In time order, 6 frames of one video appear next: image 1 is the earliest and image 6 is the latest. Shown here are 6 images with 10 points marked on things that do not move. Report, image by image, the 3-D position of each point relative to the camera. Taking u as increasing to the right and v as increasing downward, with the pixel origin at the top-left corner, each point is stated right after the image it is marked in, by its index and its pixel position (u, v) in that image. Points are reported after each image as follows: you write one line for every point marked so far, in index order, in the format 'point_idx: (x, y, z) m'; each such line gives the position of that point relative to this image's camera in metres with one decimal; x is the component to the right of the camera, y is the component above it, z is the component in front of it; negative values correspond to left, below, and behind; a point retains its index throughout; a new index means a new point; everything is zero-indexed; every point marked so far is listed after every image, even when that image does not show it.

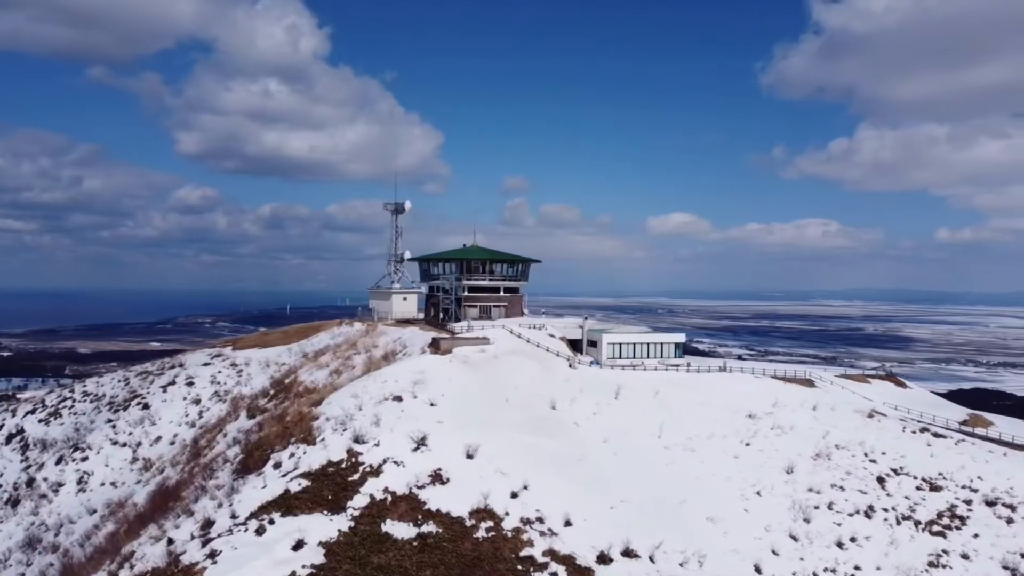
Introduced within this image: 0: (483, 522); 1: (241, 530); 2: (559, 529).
0: (-0.9, -7.2, +19.4) m
1: (-8.3, -7.4, +19.3) m
2: (+1.4, -7.4, +19.5) m
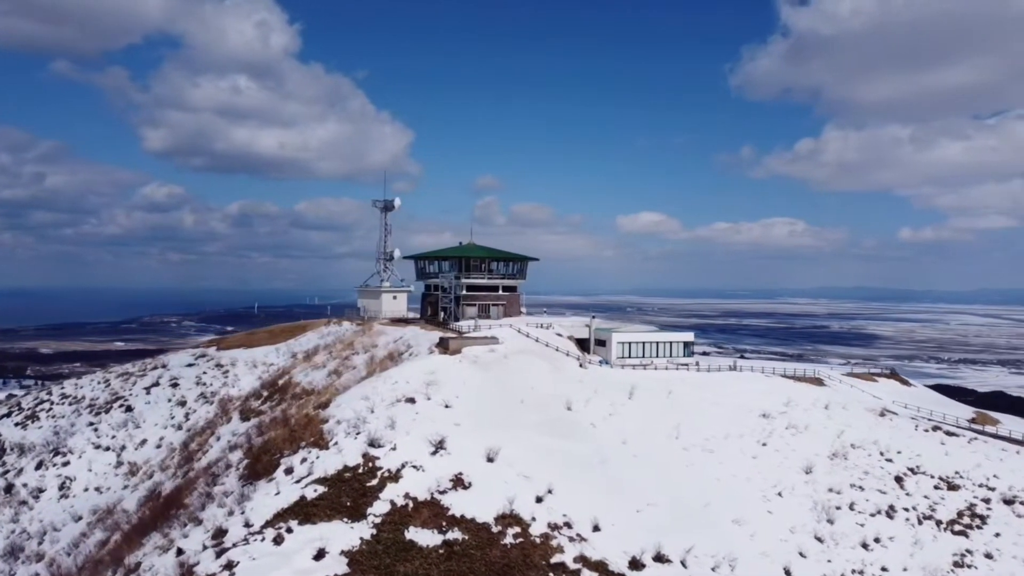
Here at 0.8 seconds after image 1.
0: (-0.1, -7.1, +18.8) m
1: (-7.5, -7.3, +18.5) m
2: (+2.3, -7.4, +18.9) m
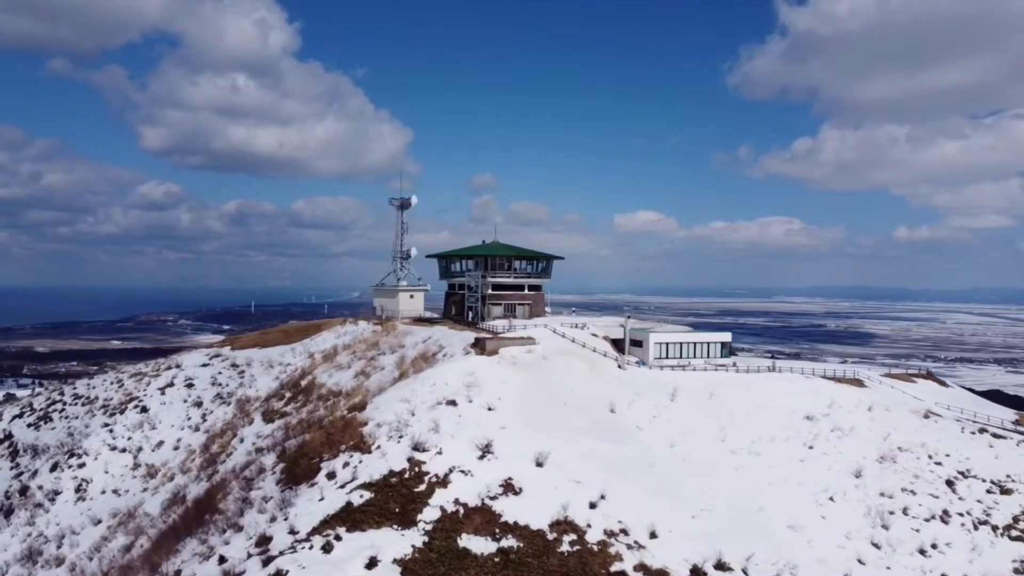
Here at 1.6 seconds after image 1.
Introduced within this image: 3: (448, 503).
0: (+1.5, -7.1, +18.3) m
1: (-5.9, -7.3, +17.9) m
2: (+3.9, -7.4, +18.4) m
3: (-1.9, -6.5, +19.2) m
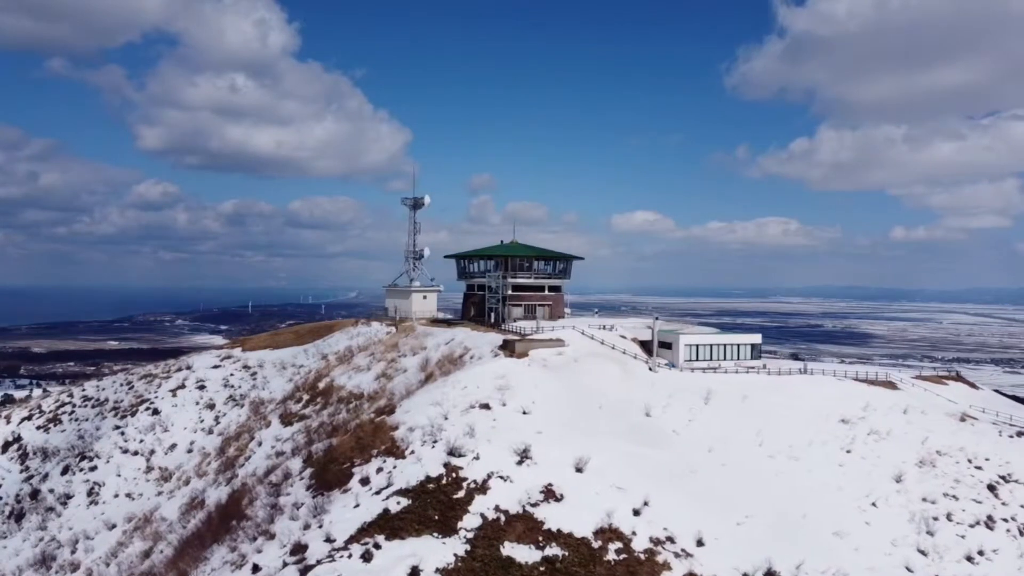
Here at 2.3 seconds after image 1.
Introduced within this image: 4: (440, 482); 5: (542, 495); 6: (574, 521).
0: (+2.8, -7.2, +17.8) m
1: (-4.6, -7.4, +17.4) m
2: (+5.1, -7.4, +17.9) m
3: (-0.7, -6.5, +18.7) m
4: (-2.3, -6.0, +19.7) m
5: (+0.9, -6.3, +19.2) m
6: (+1.8, -6.8, +18.4) m
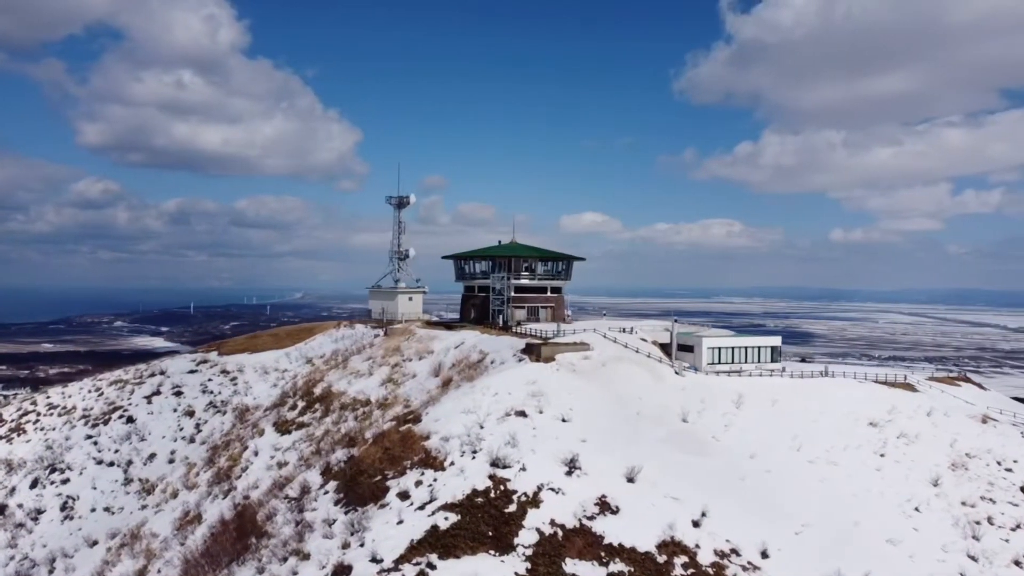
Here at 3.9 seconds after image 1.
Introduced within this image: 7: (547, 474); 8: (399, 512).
0: (+4.4, -7.2, +17.0) m
1: (-2.9, -7.4, +16.2) m
2: (+6.7, -7.5, +17.3) m
3: (+0.9, -6.6, +17.7) m
4: (-0.7, -6.1, +18.7) m
5: (+2.4, -6.3, +18.4) m
6: (+3.4, -6.8, +17.5) m
7: (+1.1, -5.7, +19.3) m
8: (-3.4, -6.6, +18.8) m
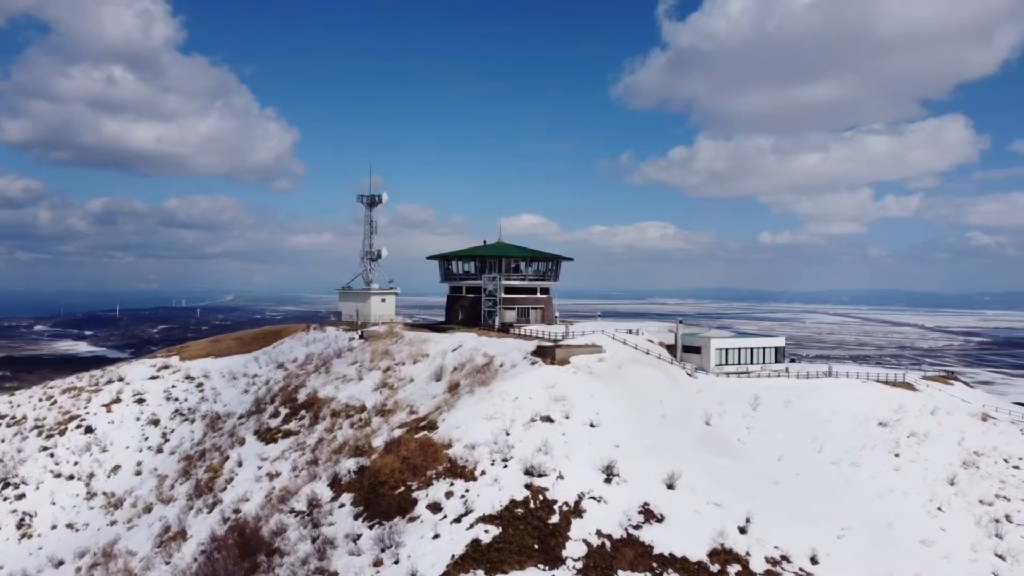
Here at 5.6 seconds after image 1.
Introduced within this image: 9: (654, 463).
0: (+5.7, -7.2, +16.5) m
1: (-1.6, -7.4, +15.2) m
2: (+8.0, -7.5, +16.9) m
3: (+2.1, -6.6, +16.9) m
4: (+0.4, -6.1, +17.7) m
5: (+3.6, -6.3, +17.7) m
6: (+4.6, -6.8, +16.9) m
7: (+2.1, -5.7, +18.5) m
8: (-2.2, -6.6, +17.7) m
9: (+4.4, -5.4, +19.7) m
